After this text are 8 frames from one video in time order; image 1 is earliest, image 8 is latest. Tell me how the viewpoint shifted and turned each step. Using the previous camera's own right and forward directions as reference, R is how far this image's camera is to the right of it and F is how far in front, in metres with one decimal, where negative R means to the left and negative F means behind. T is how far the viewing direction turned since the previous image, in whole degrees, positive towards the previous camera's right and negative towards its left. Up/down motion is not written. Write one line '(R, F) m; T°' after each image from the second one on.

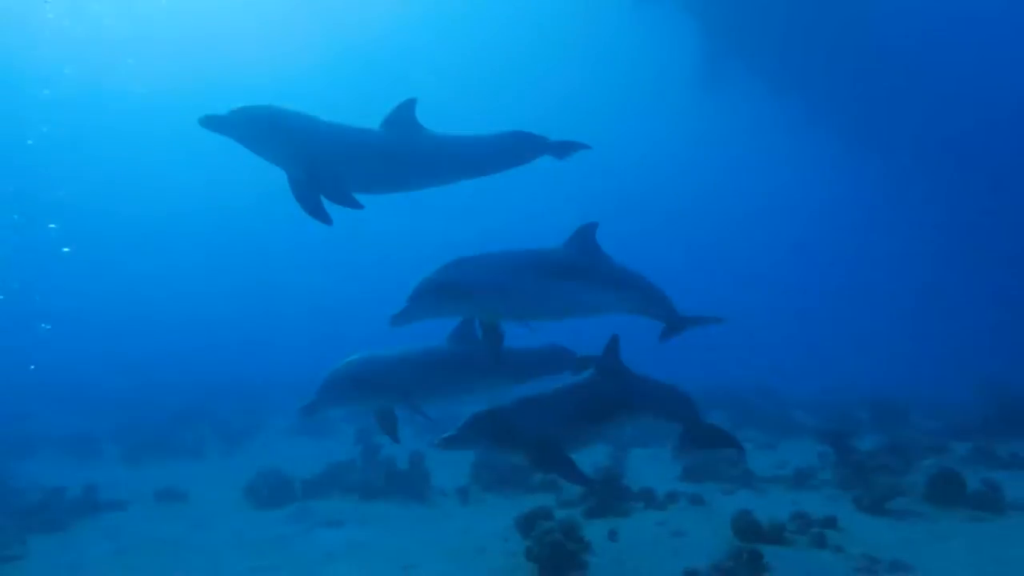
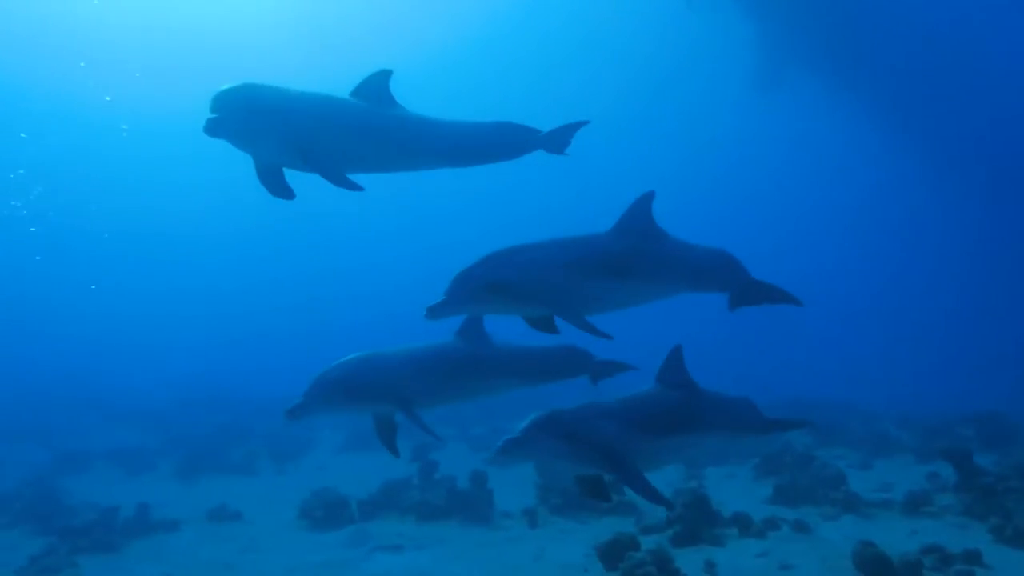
(-0.4, +1.0) m; -4°
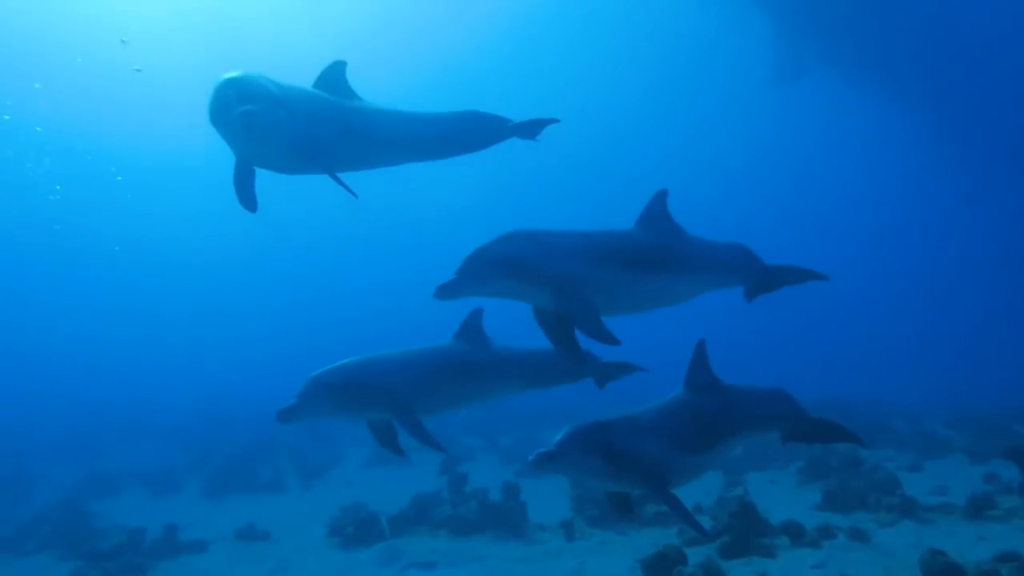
(-0.1, +0.4) m; -2°
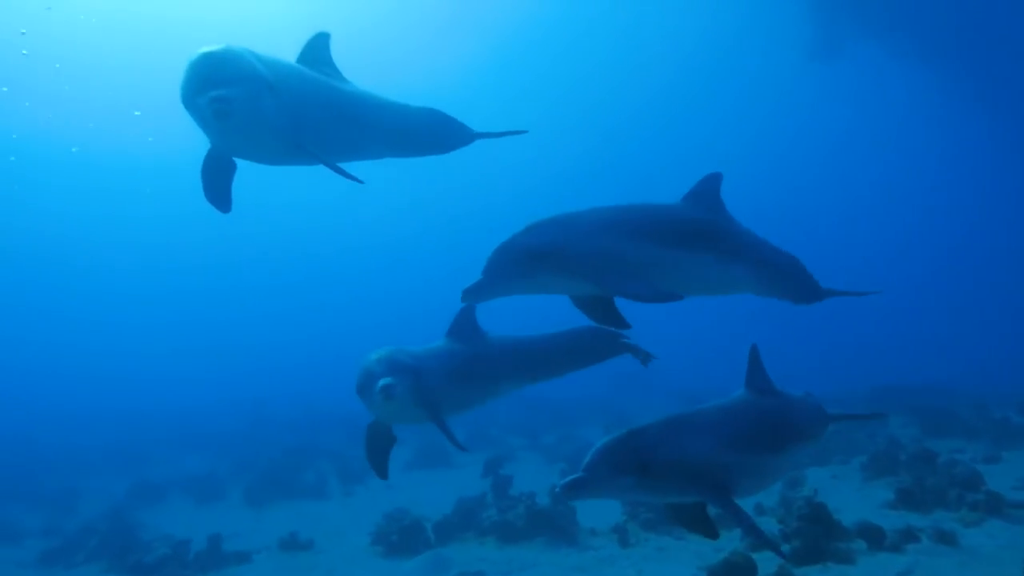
(-0.2, +0.6) m; -3°
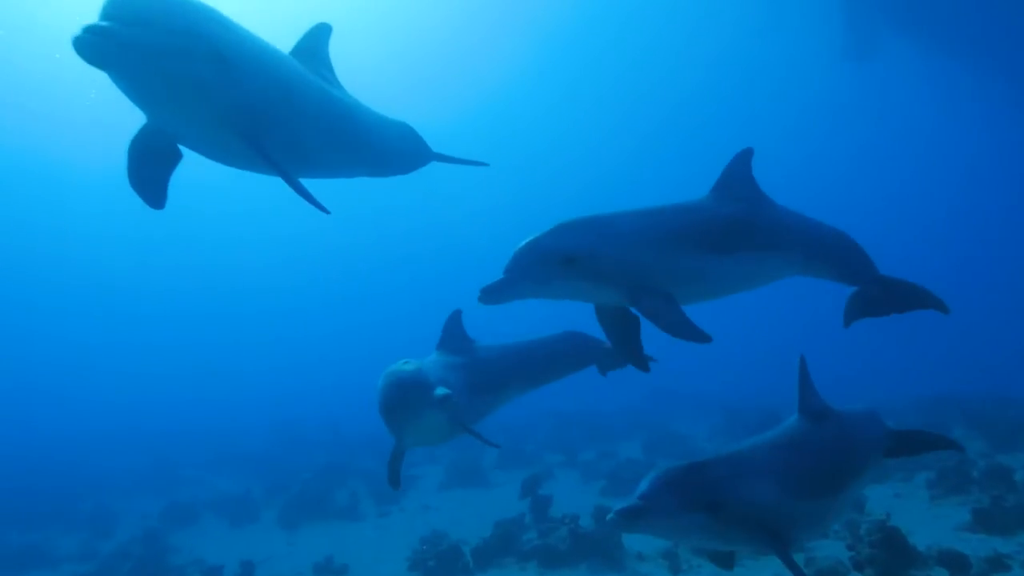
(-0.1, +0.5) m; -3°
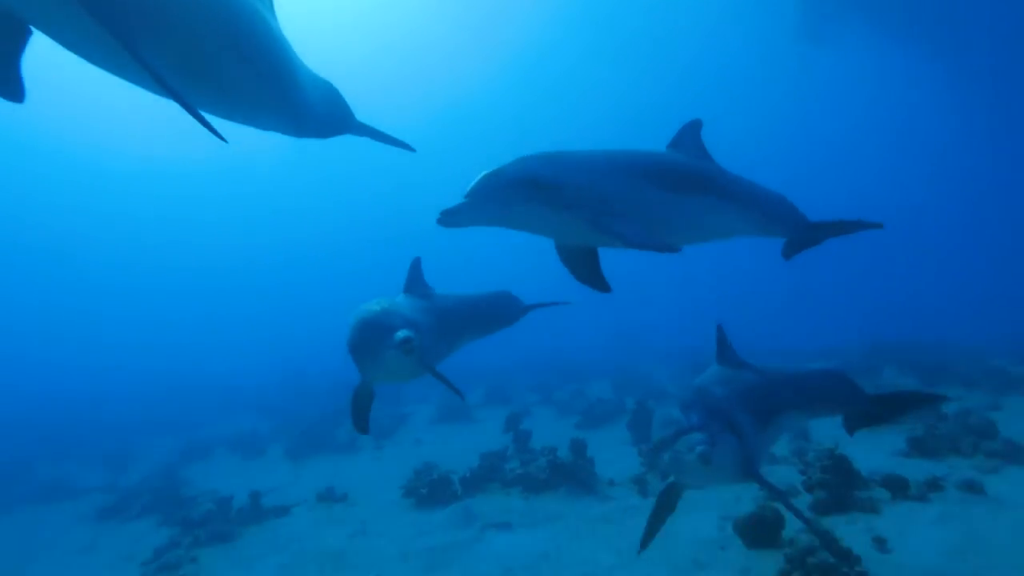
(-0.6, -0.3) m; +4°
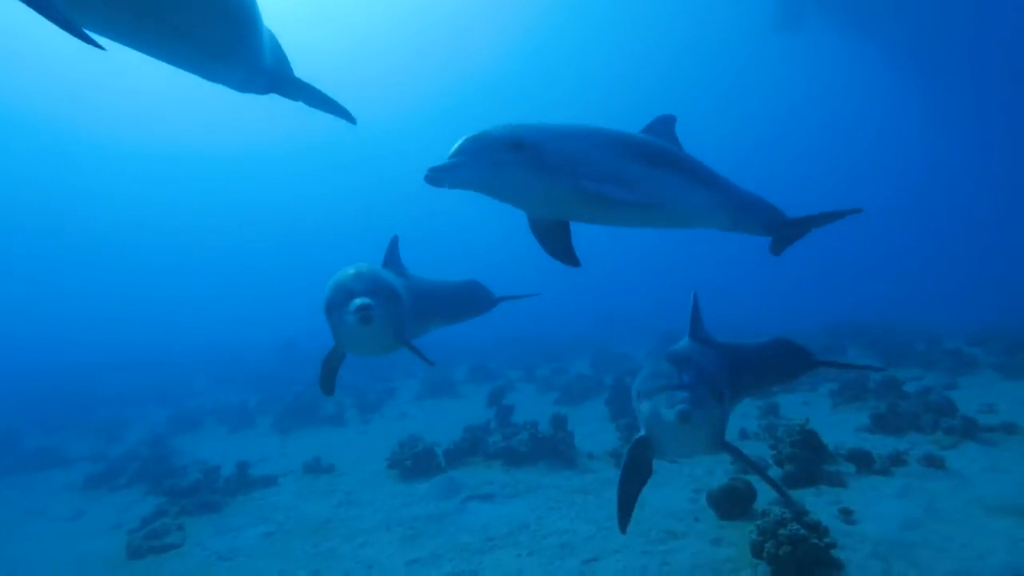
(-0.2, -0.1) m; +3°
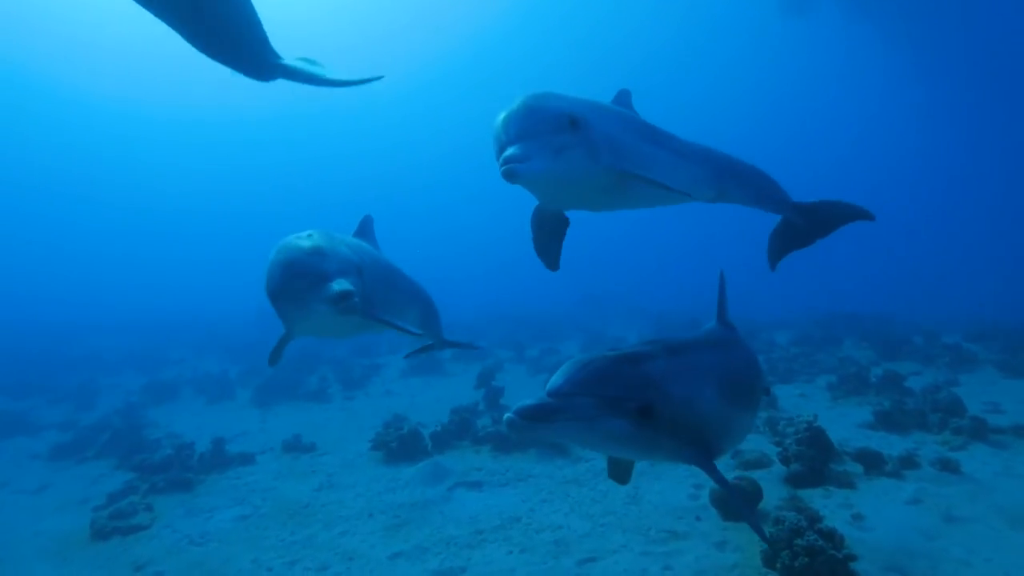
(-0.2, +0.7) m; +1°
